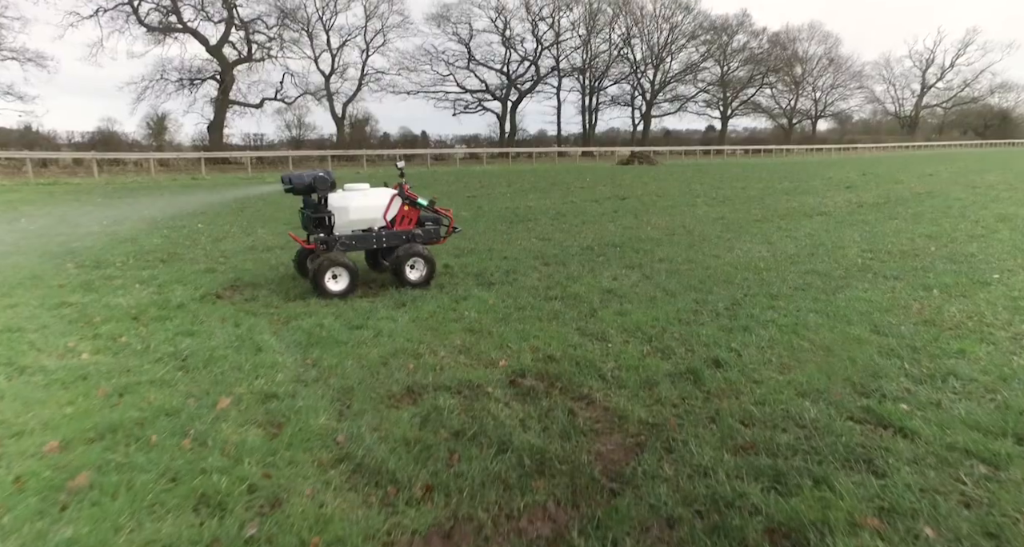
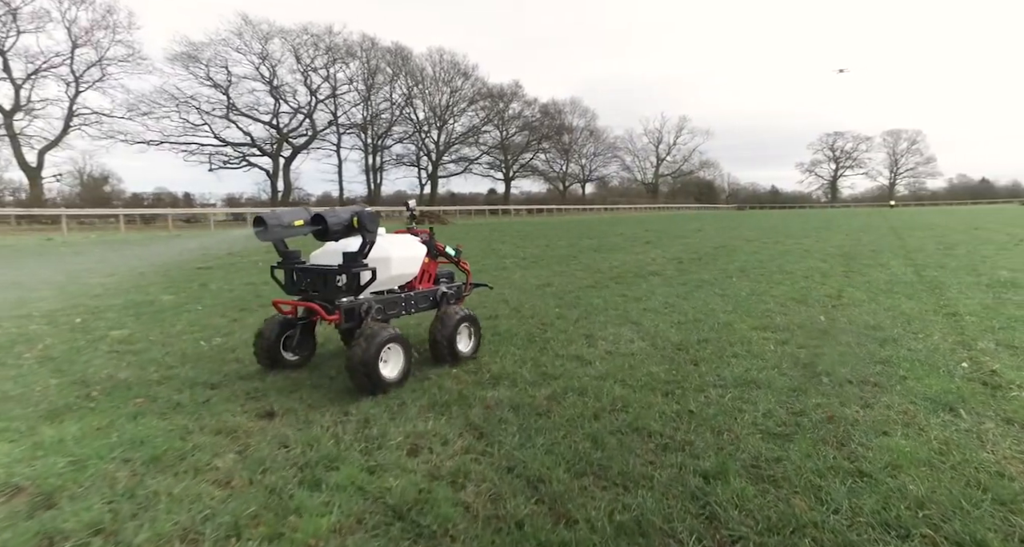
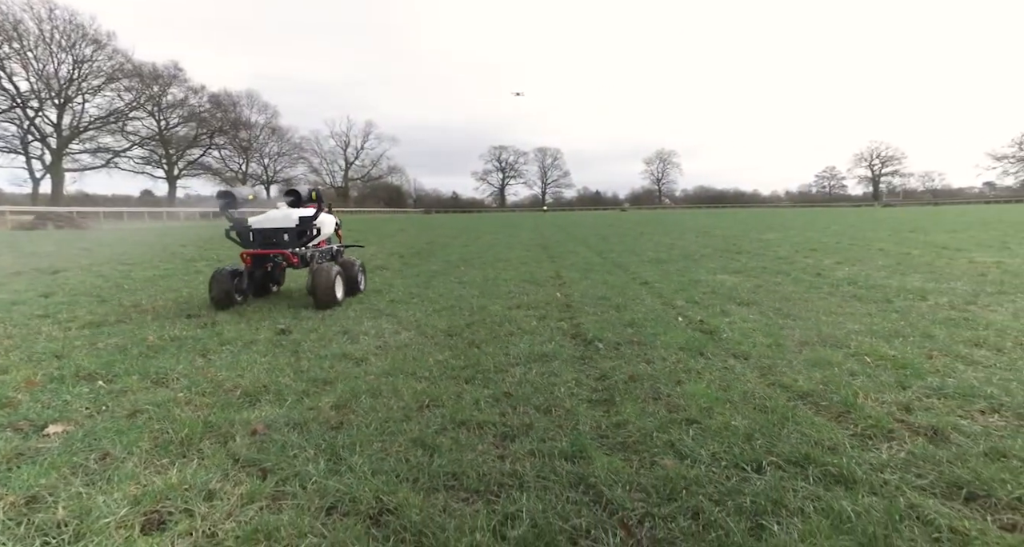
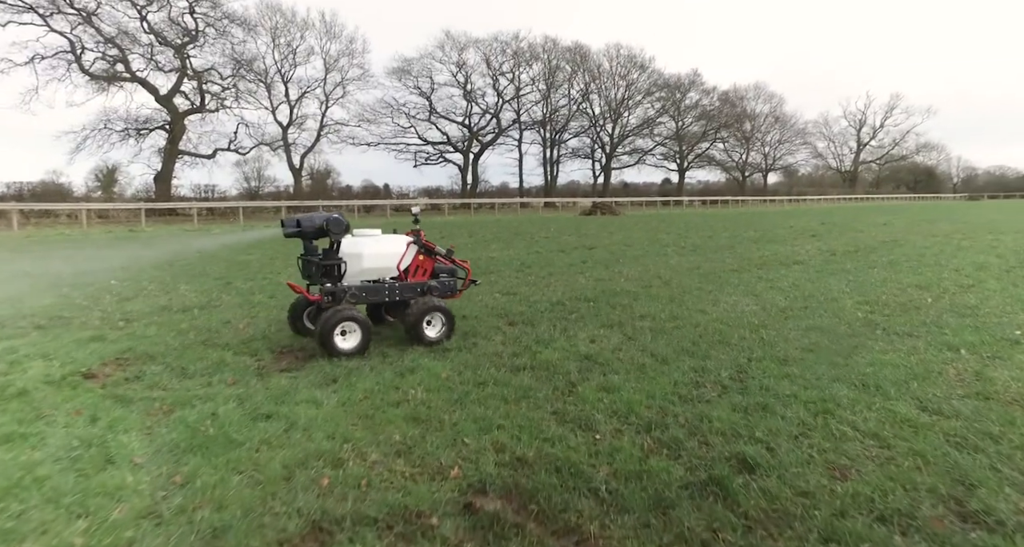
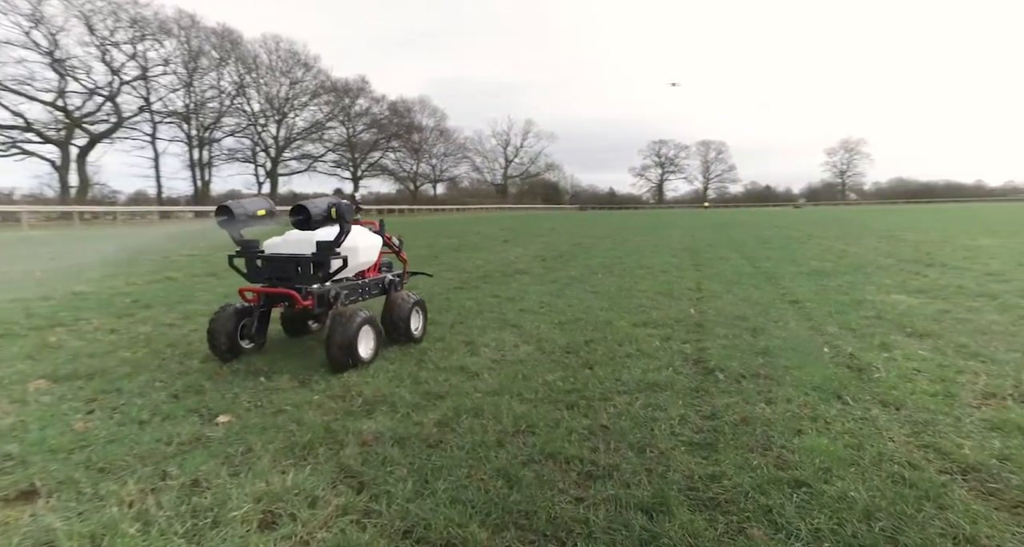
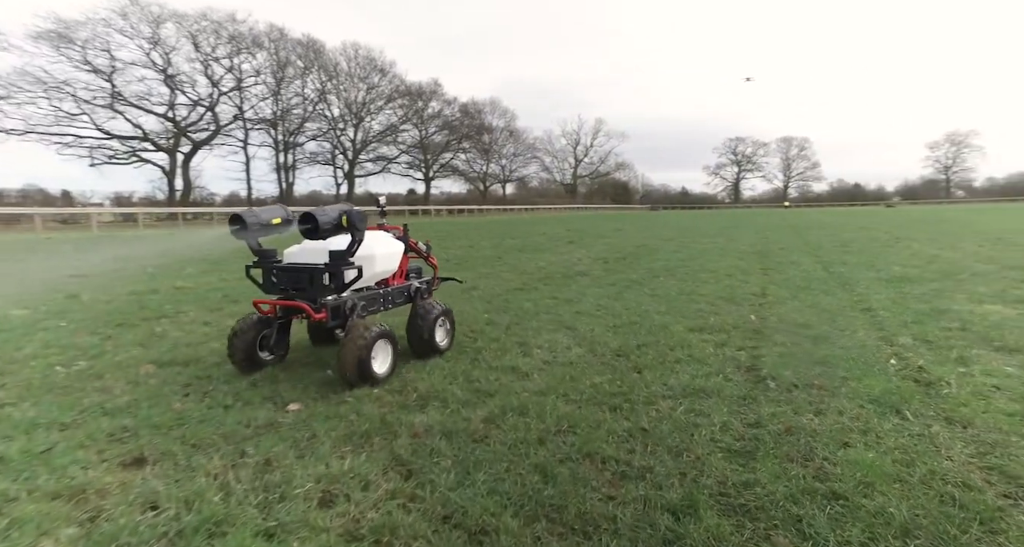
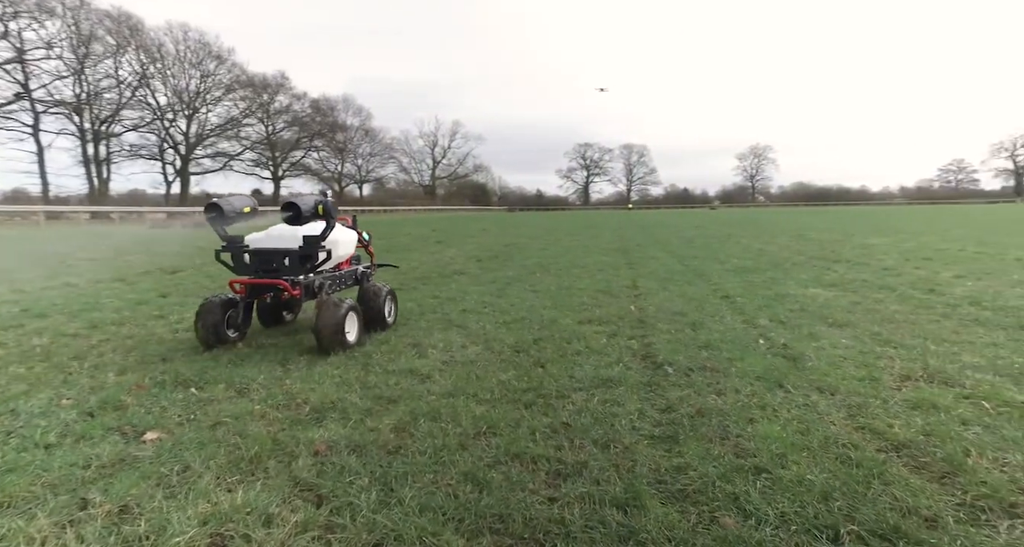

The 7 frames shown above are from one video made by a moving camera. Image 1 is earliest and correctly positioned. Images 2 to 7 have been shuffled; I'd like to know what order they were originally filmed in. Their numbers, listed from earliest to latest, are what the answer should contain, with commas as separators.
4, 2, 6, 5, 7, 3
